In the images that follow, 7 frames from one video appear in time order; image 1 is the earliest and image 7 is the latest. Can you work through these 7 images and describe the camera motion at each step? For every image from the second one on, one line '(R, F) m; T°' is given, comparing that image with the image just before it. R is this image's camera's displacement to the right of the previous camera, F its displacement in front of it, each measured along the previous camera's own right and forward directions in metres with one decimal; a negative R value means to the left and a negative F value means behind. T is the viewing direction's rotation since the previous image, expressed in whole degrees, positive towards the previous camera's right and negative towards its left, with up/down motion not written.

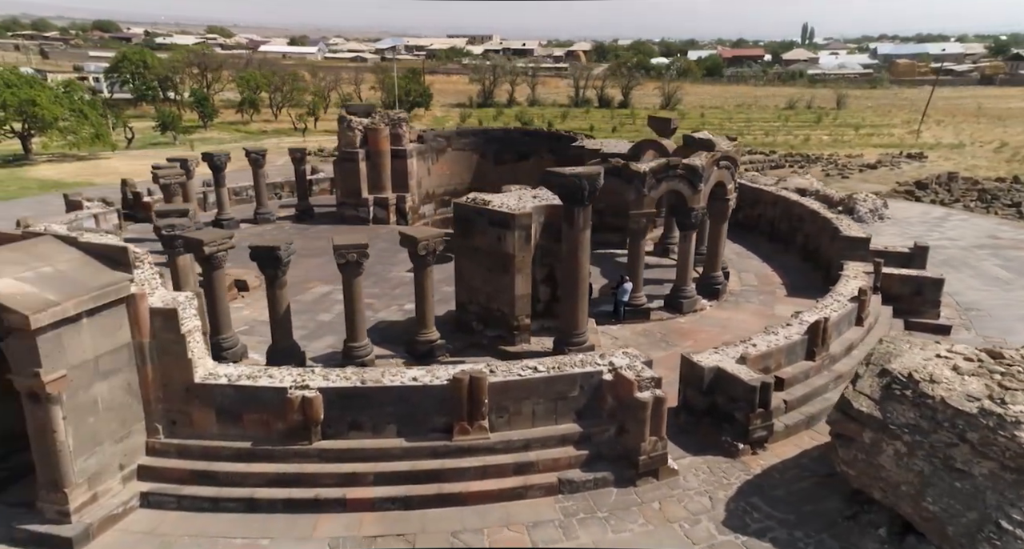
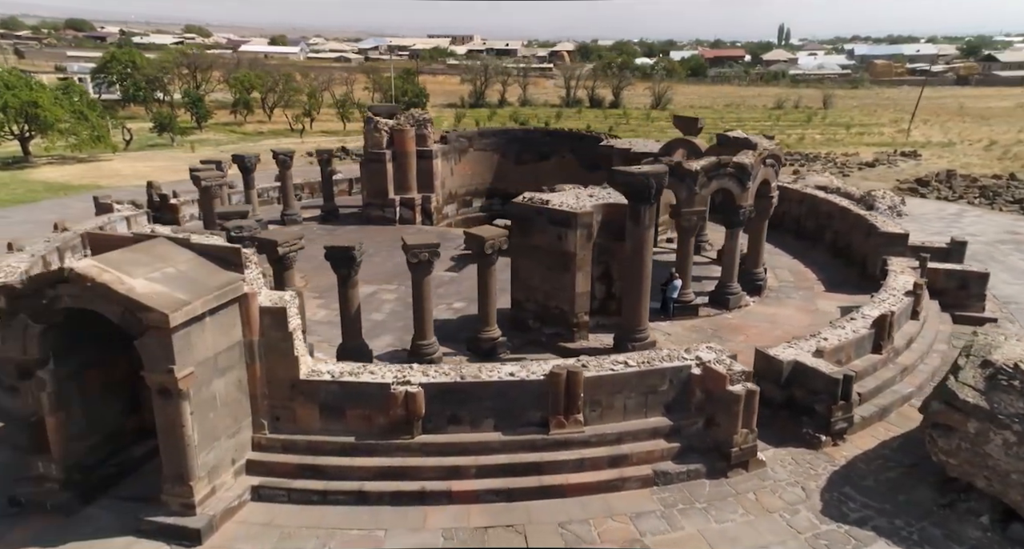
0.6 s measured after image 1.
(-1.1, -0.2) m; 0°
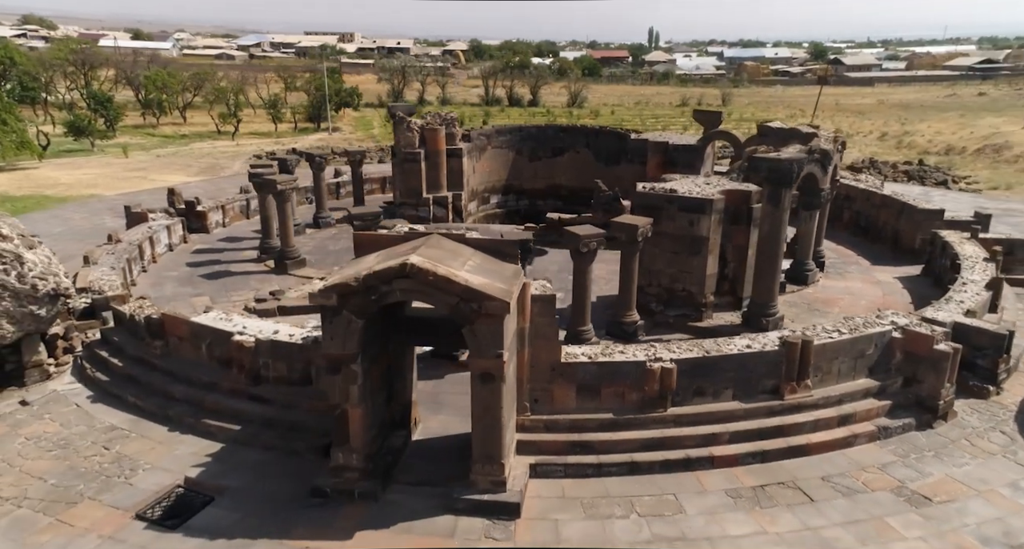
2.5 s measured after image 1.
(-3.7, -0.3) m; +5°
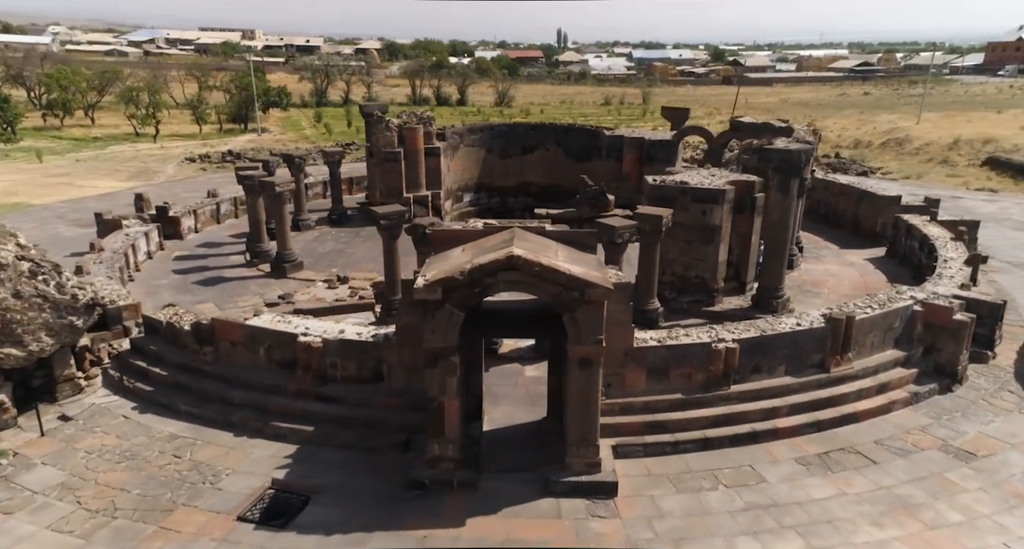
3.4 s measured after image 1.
(-1.7, -0.2) m; +5°
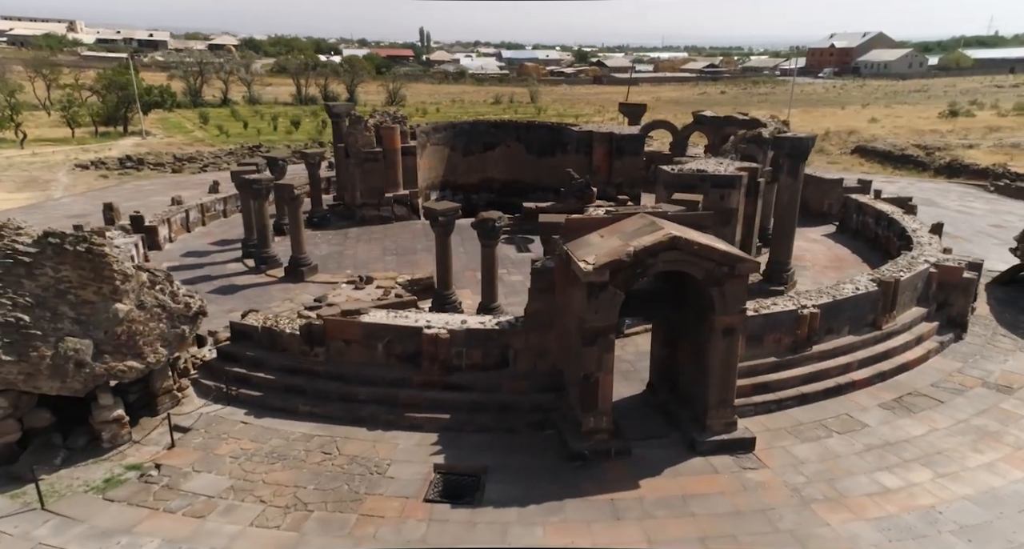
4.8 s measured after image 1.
(-2.9, -0.4) m; +8°
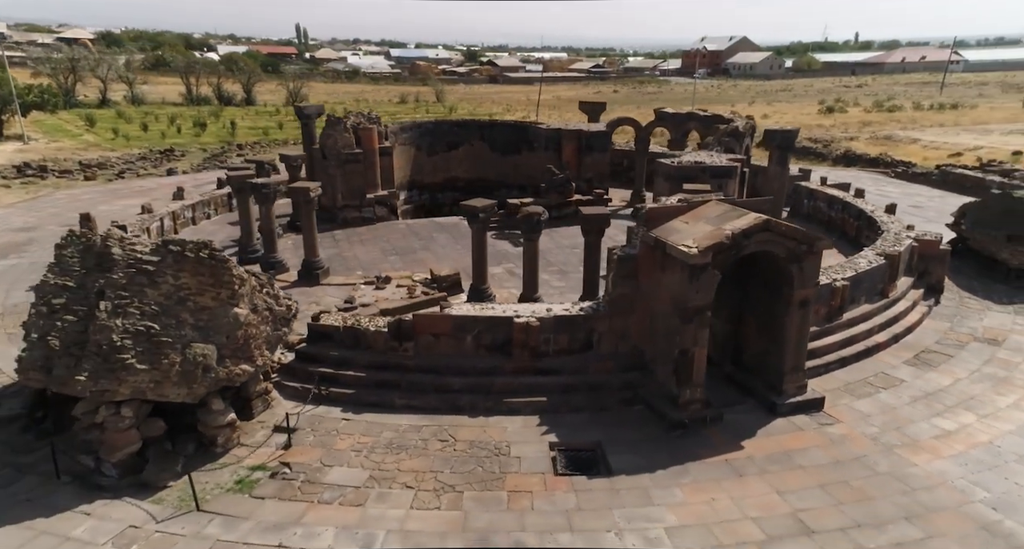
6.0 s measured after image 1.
(-2.4, -0.5) m; +7°
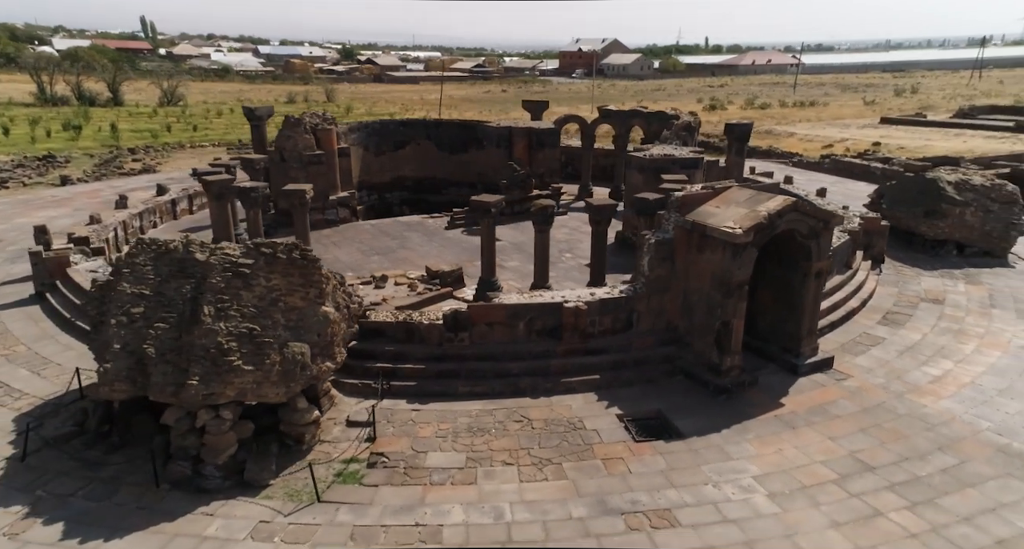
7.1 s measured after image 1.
(-2.2, -0.5) m; +8°
